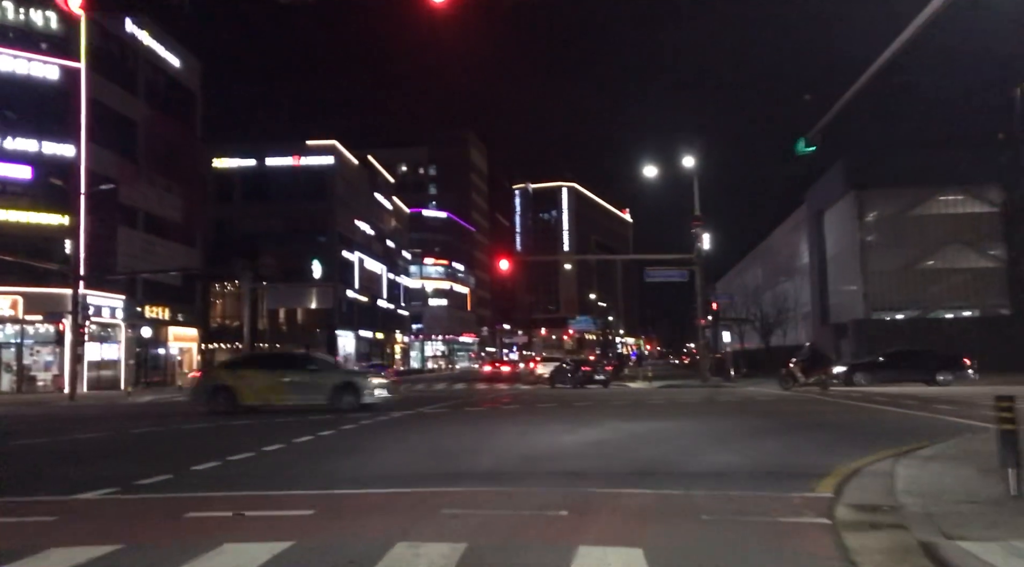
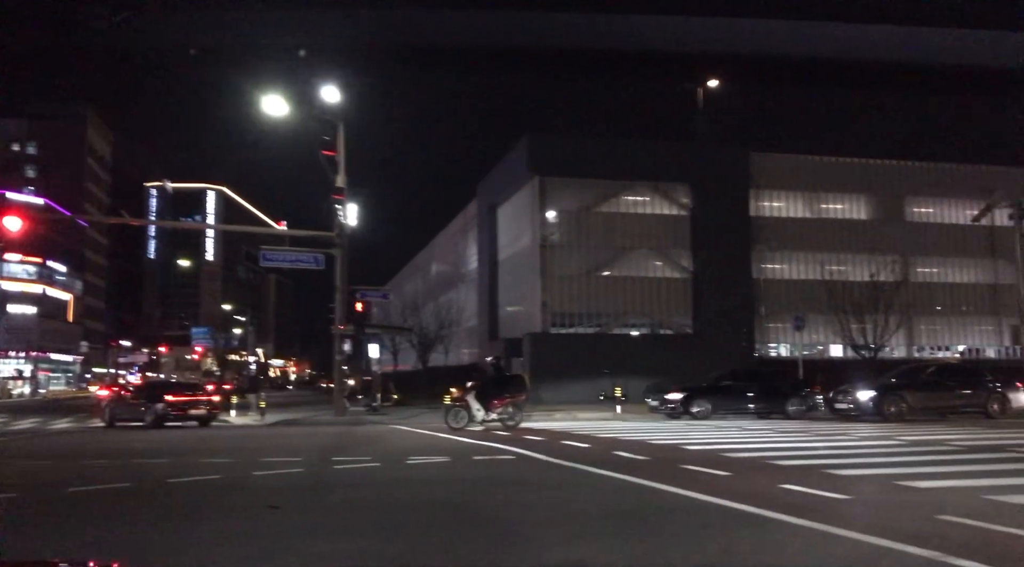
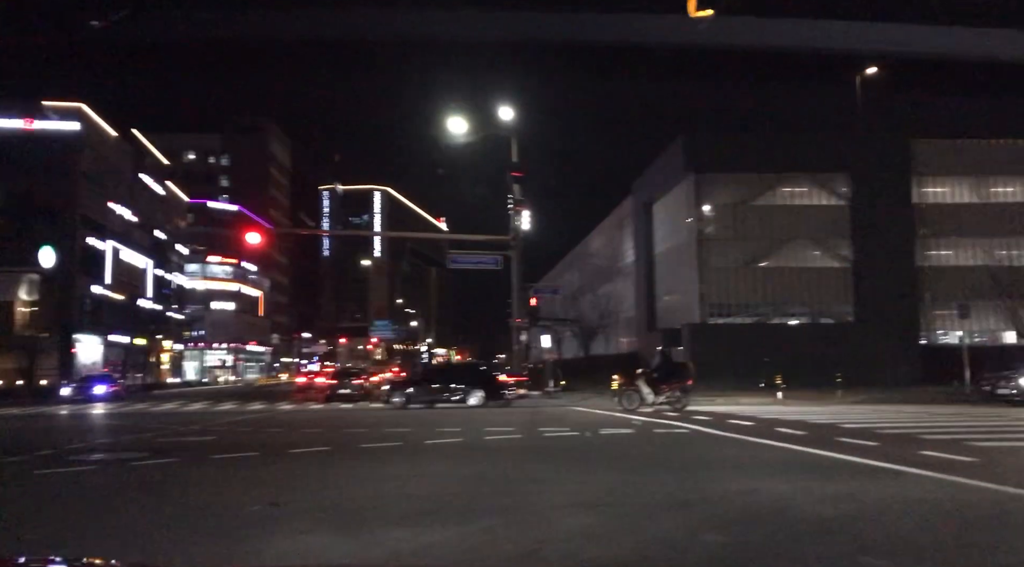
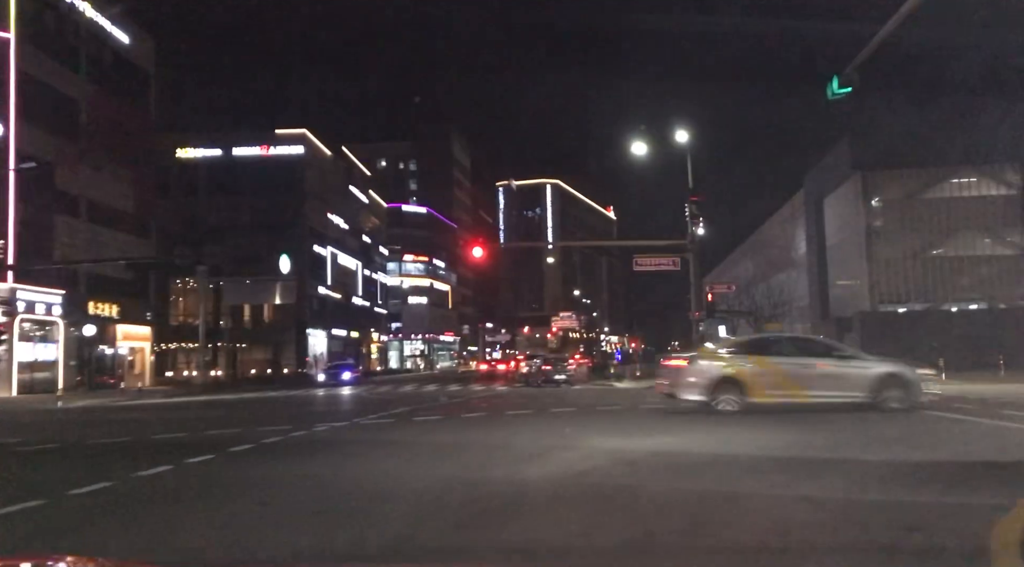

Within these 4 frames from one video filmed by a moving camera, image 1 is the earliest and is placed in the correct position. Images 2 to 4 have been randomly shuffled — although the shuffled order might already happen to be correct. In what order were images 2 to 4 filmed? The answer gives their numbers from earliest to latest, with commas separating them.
4, 3, 2
